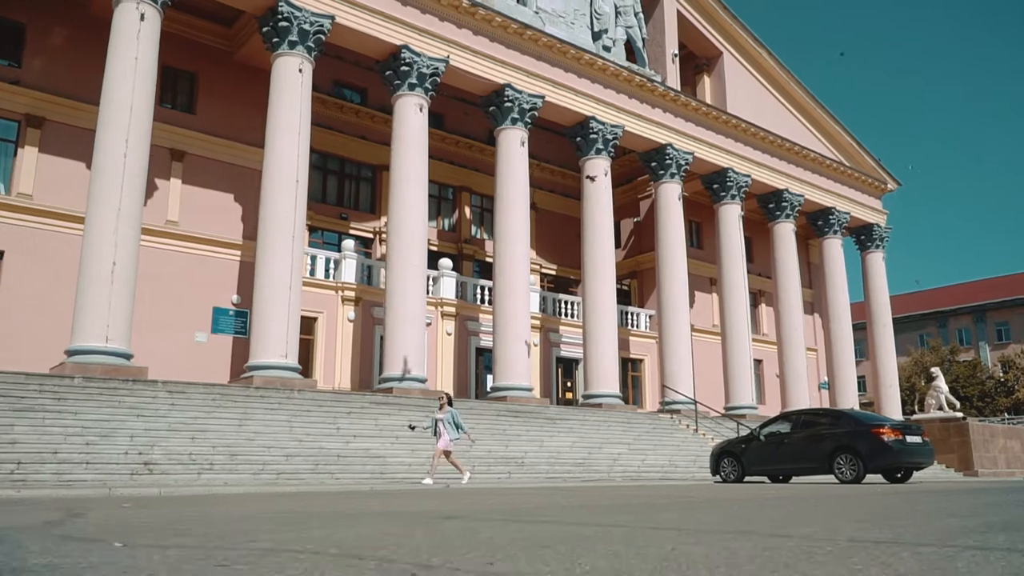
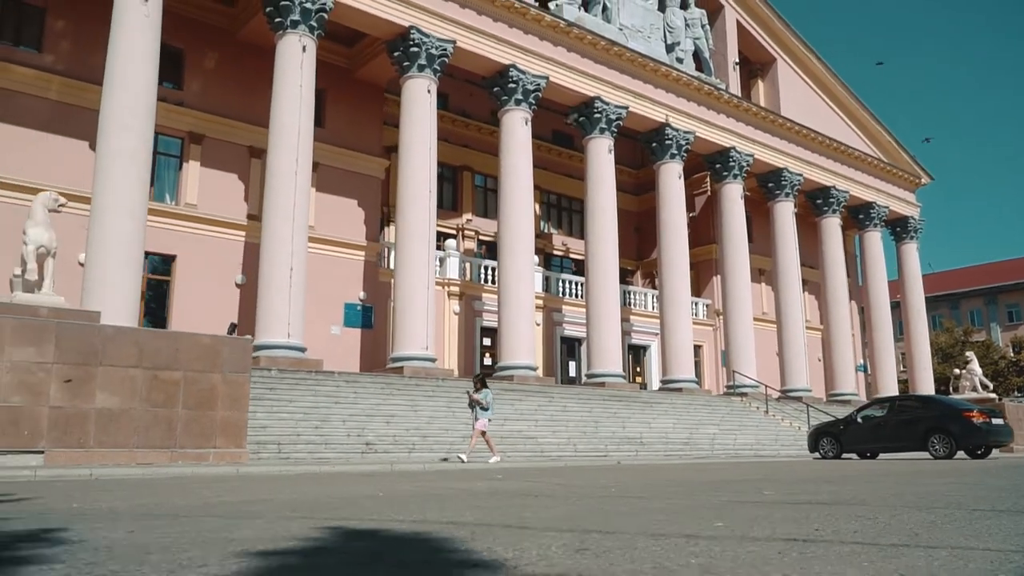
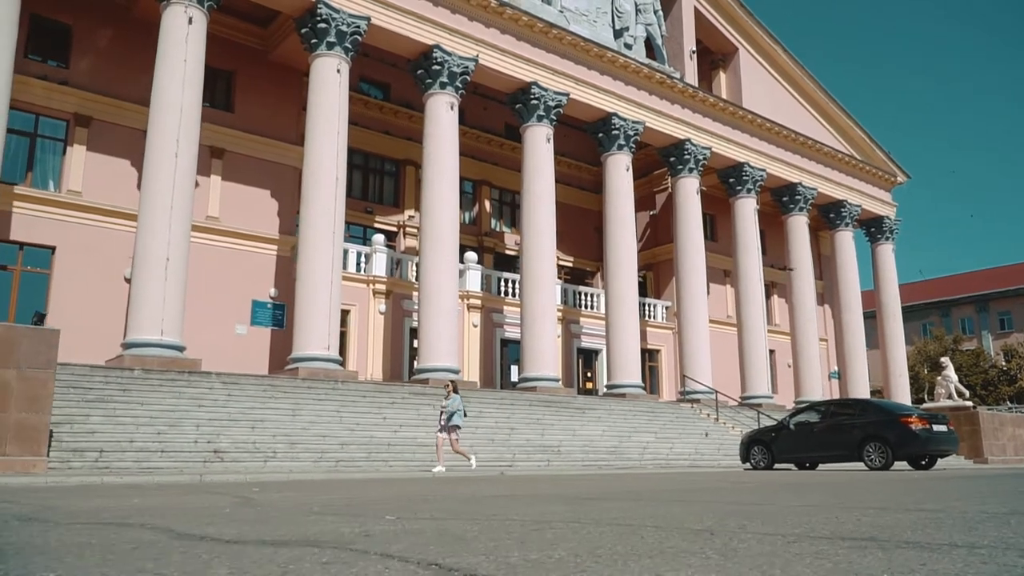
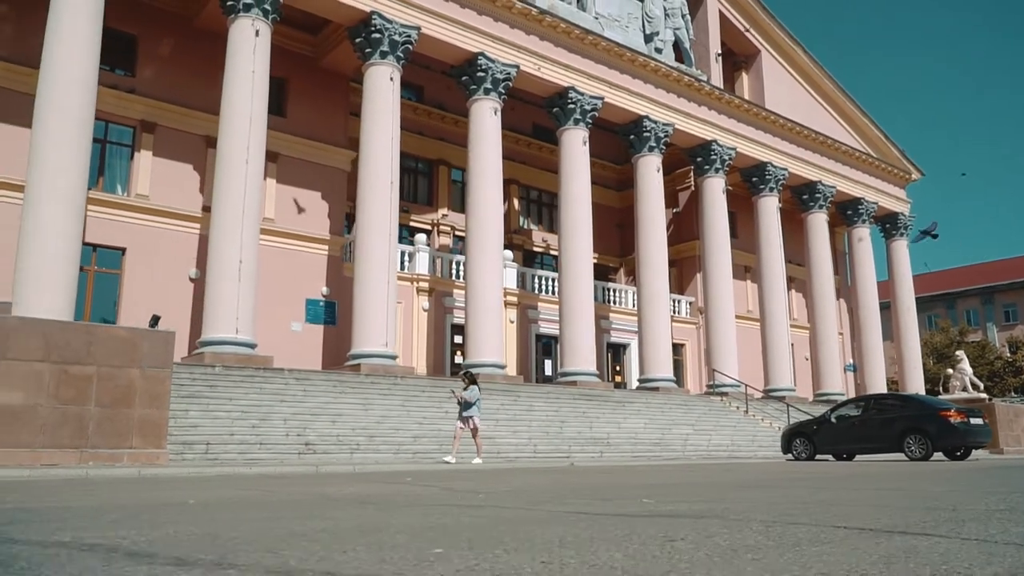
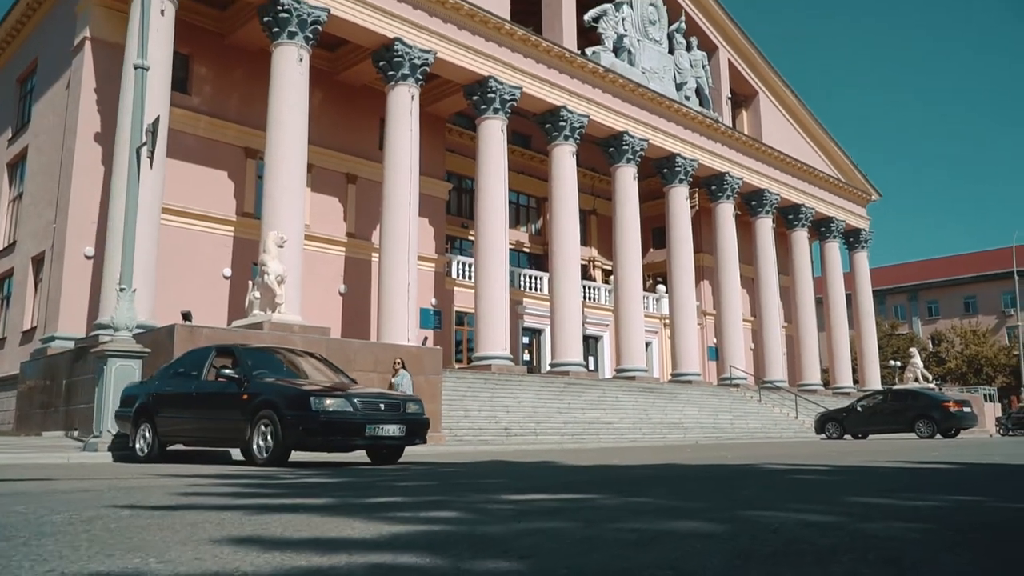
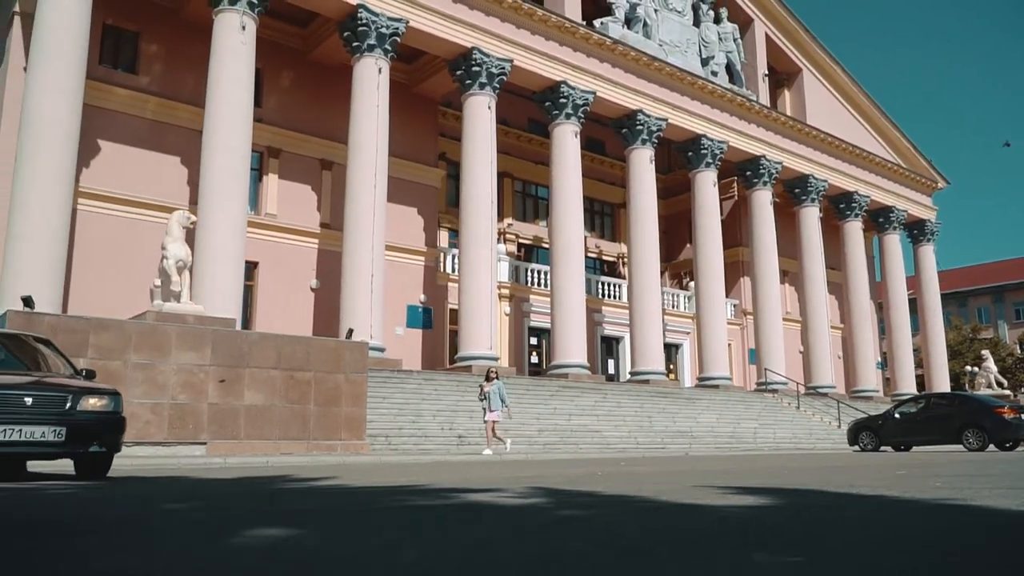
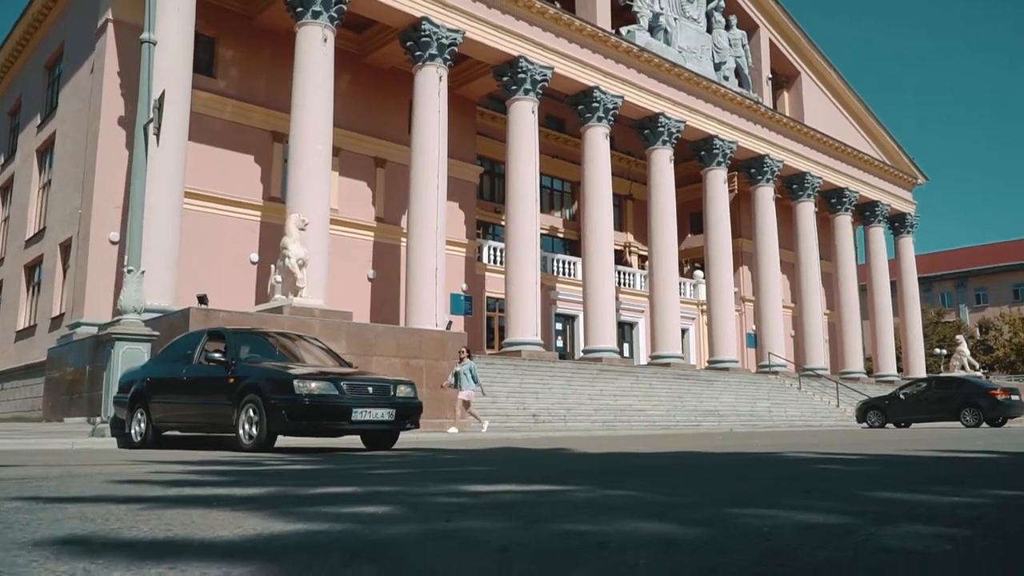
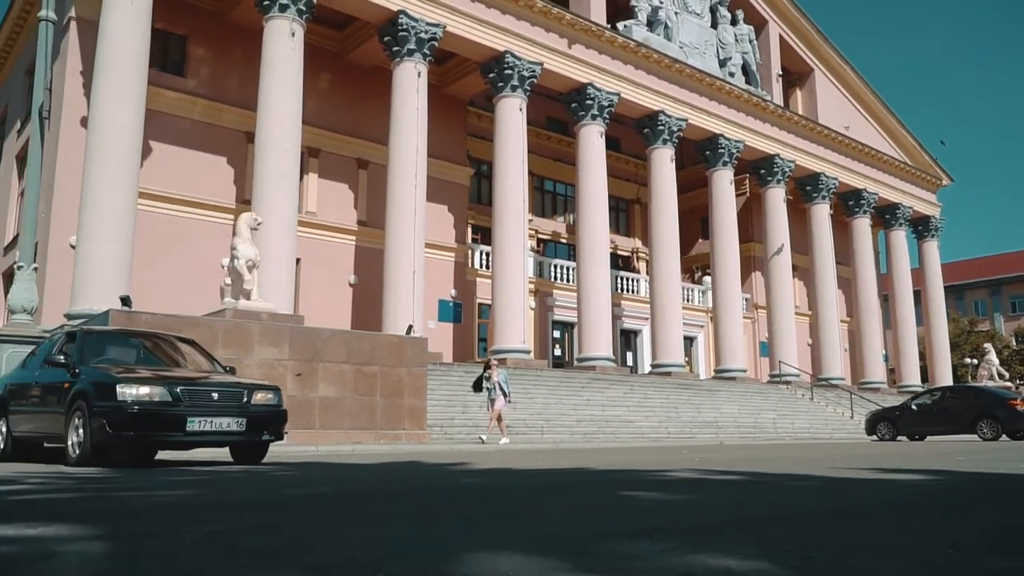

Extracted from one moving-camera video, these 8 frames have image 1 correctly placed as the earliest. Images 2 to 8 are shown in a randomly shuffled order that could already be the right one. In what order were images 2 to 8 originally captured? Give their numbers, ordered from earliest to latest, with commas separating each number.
3, 4, 2, 6, 8, 7, 5
